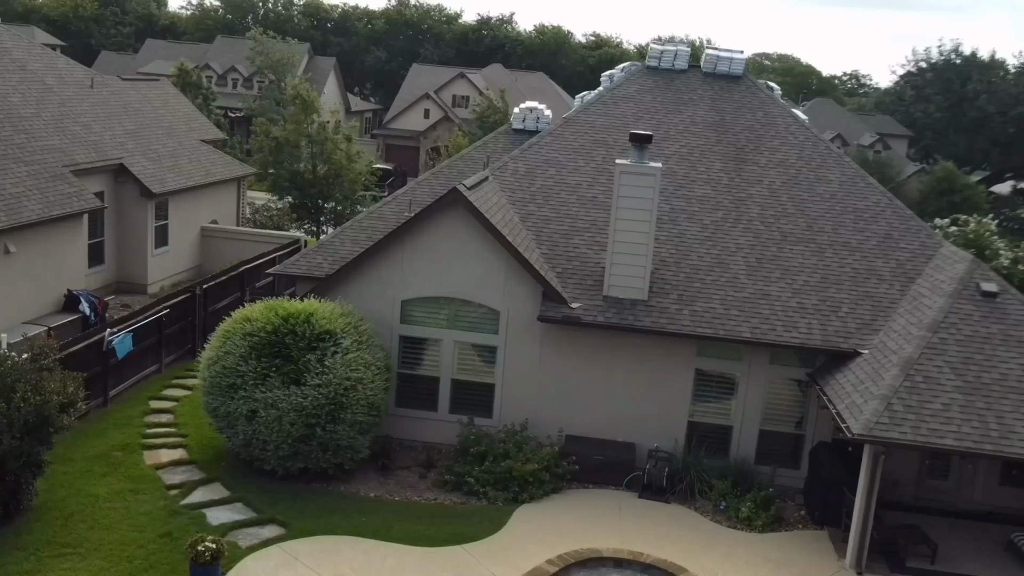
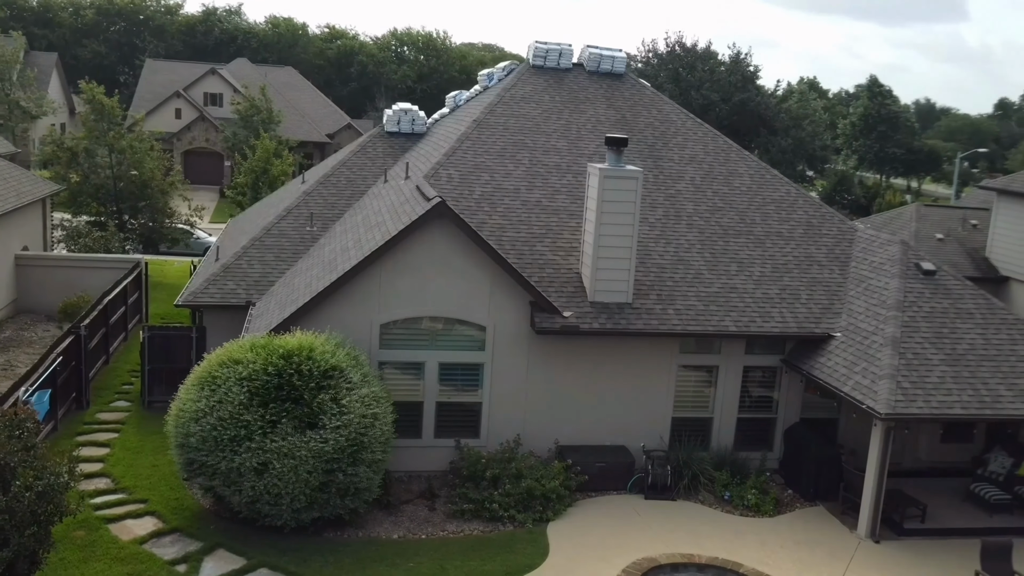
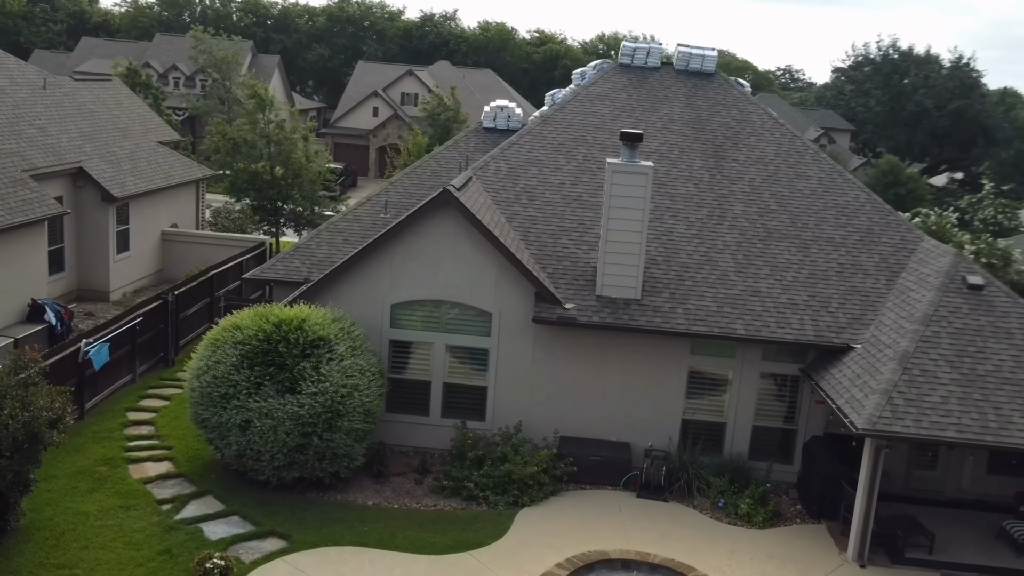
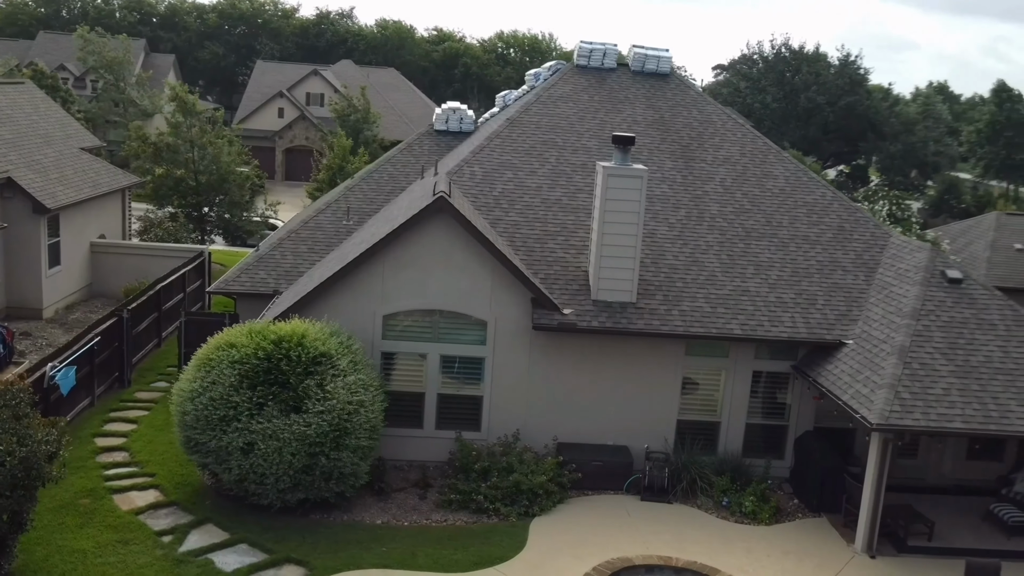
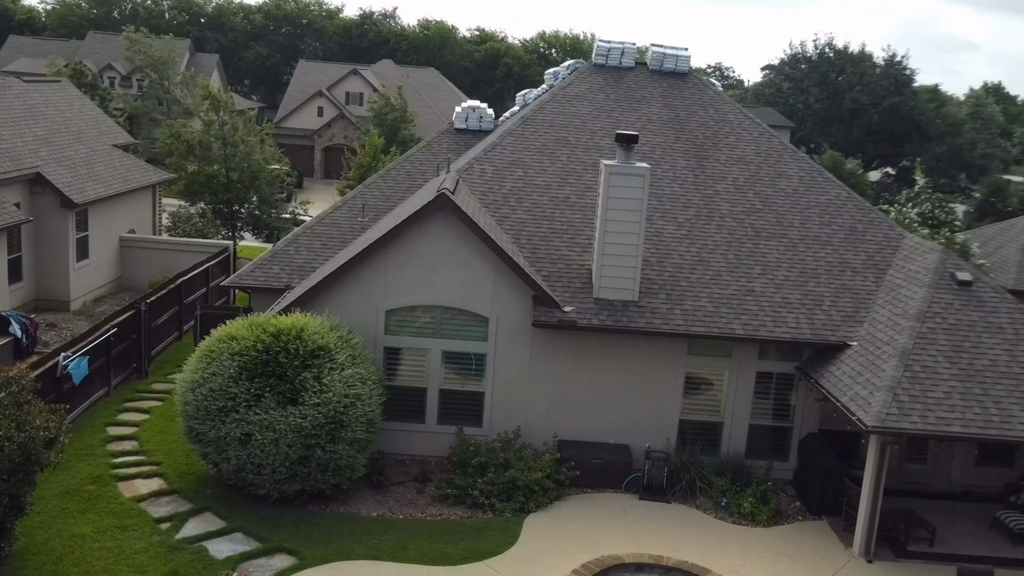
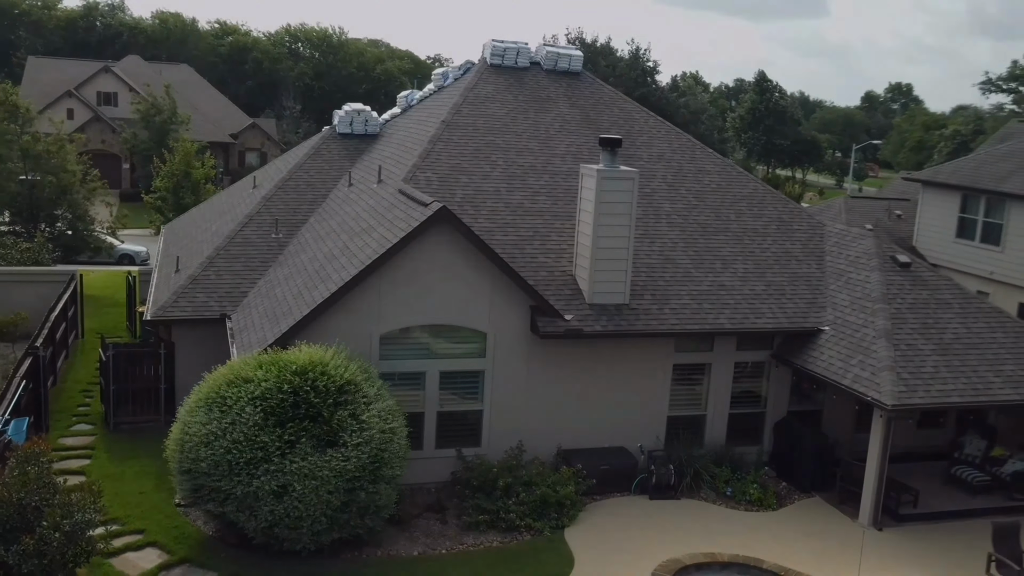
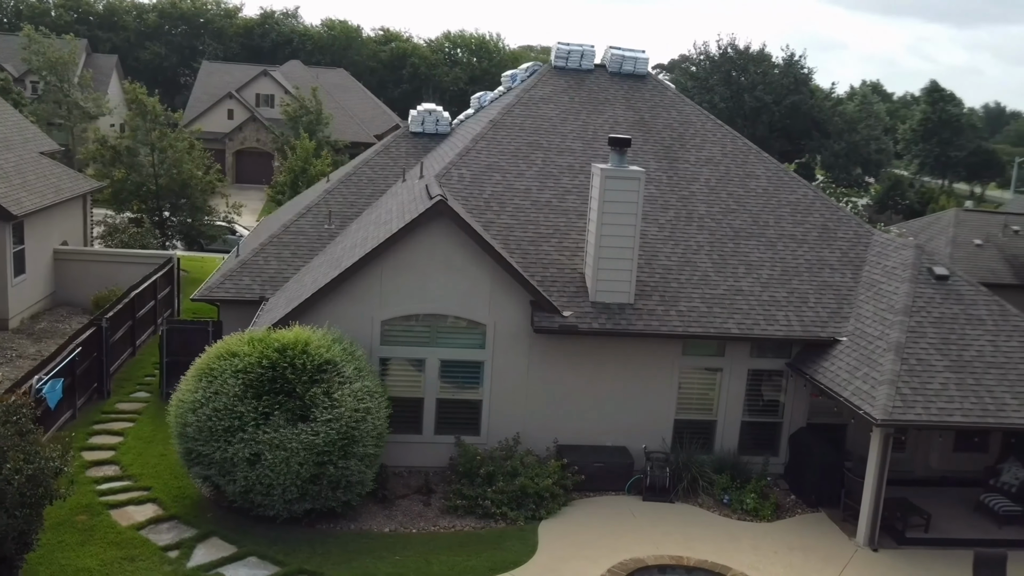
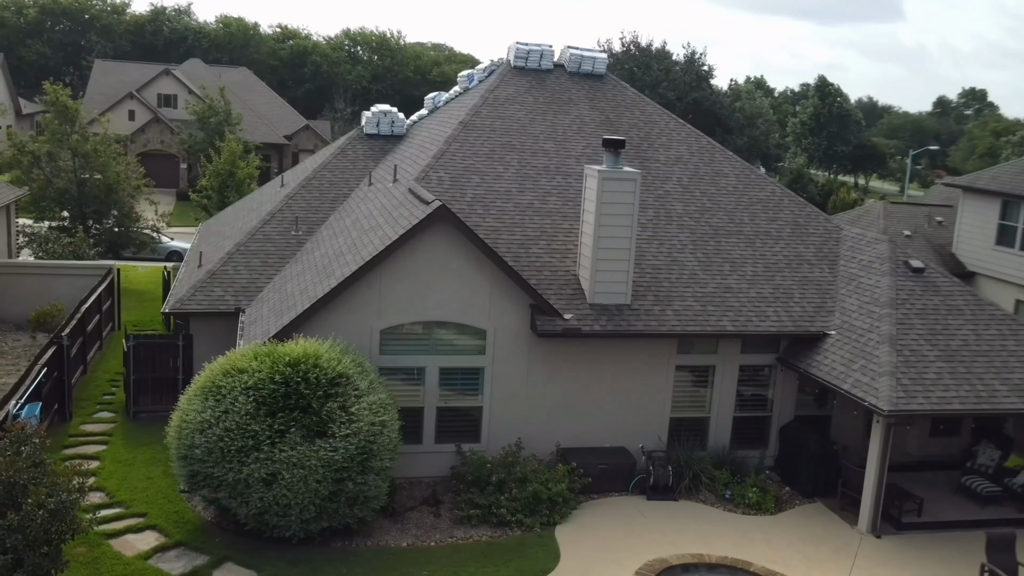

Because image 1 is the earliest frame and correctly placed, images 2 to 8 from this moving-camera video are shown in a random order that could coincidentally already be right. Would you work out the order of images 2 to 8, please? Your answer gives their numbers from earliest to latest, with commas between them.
3, 5, 4, 7, 2, 8, 6
